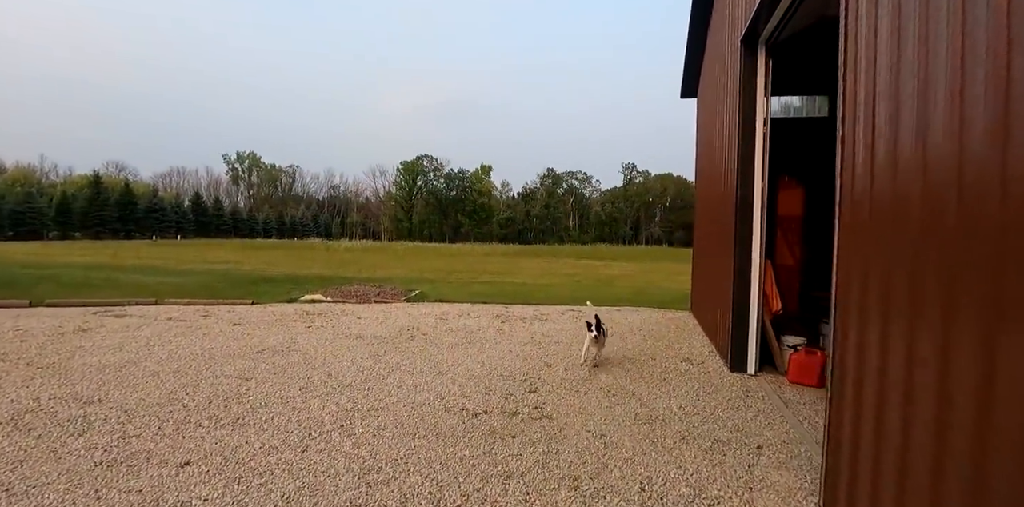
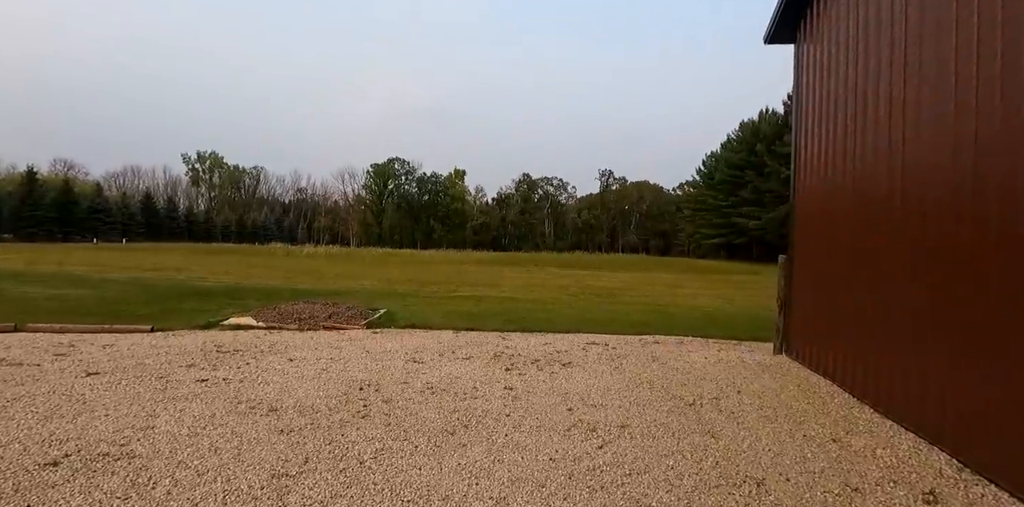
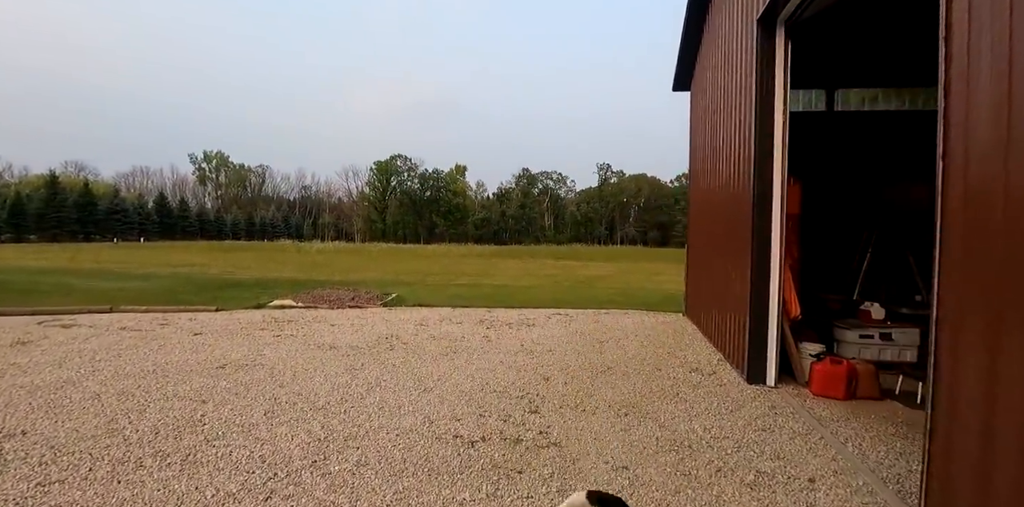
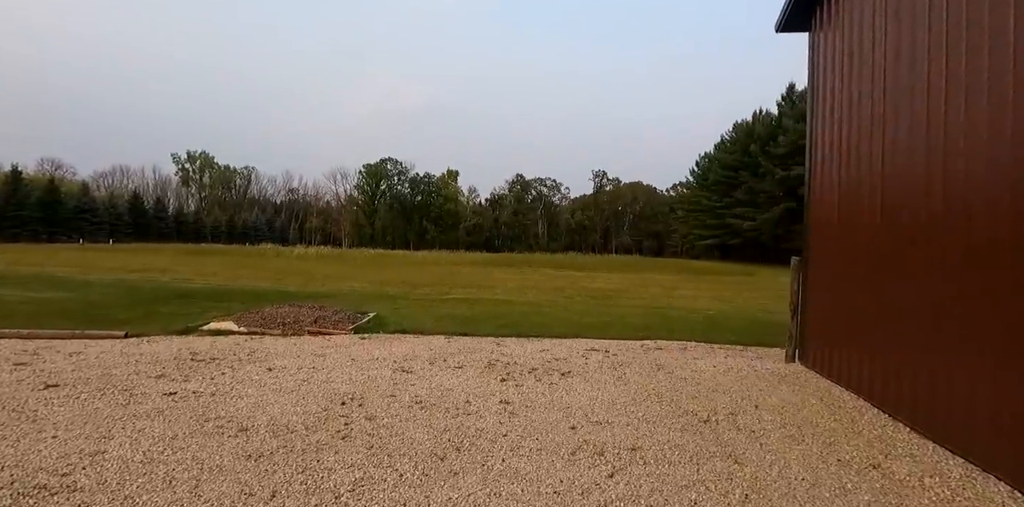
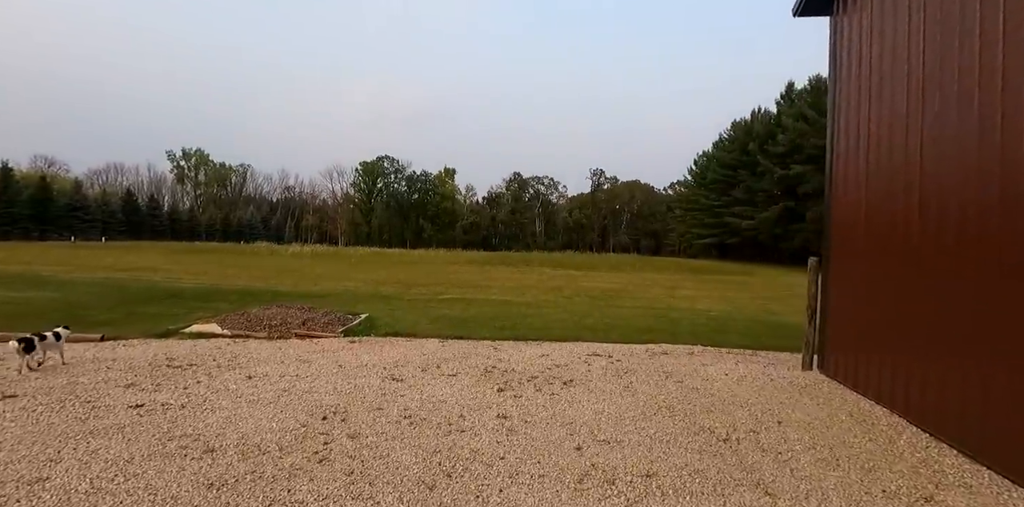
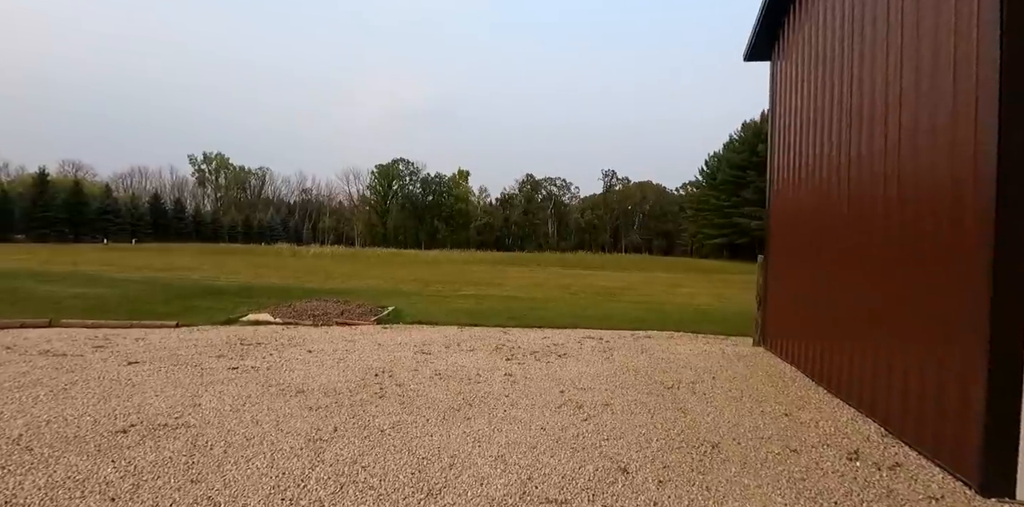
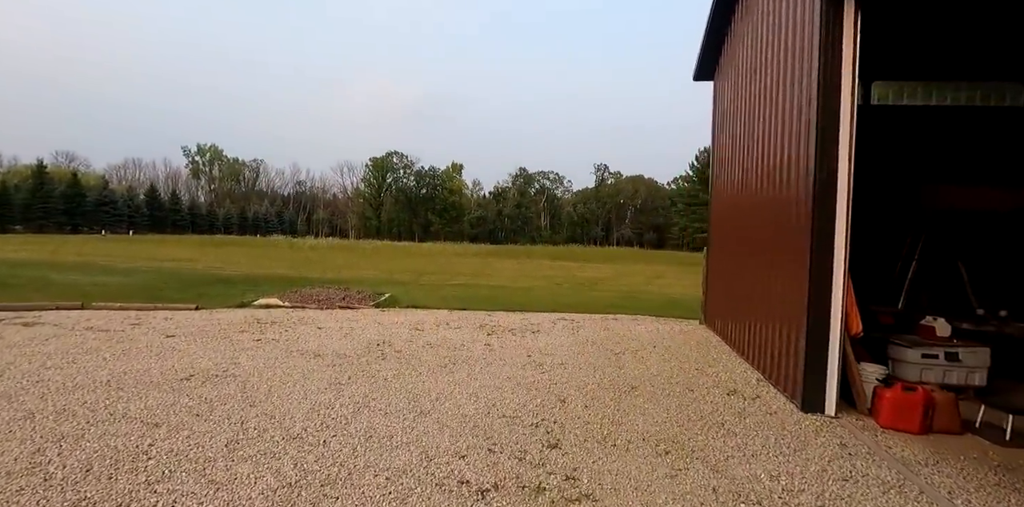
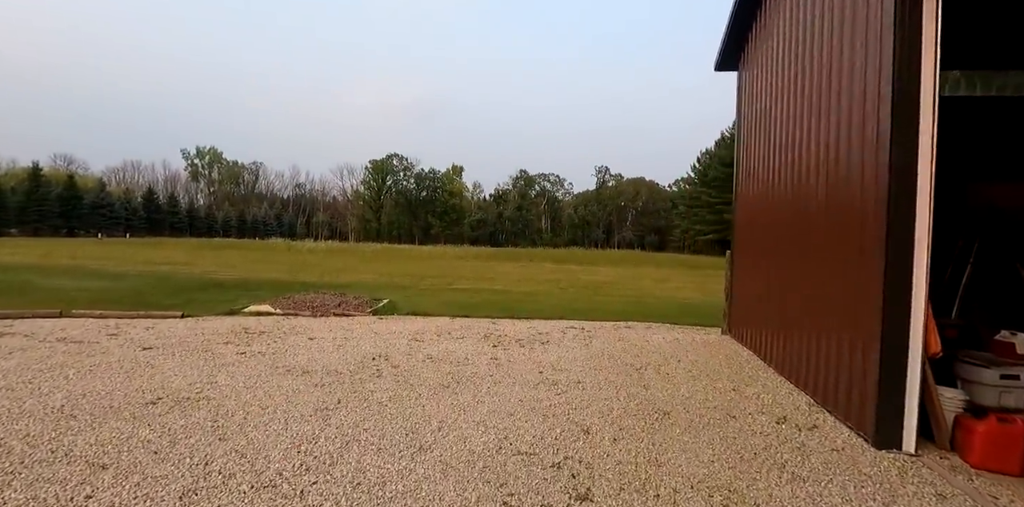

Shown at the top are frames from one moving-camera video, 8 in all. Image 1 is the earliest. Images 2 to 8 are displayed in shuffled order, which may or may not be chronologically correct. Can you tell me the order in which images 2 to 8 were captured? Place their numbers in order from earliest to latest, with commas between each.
3, 7, 8, 6, 2, 4, 5
